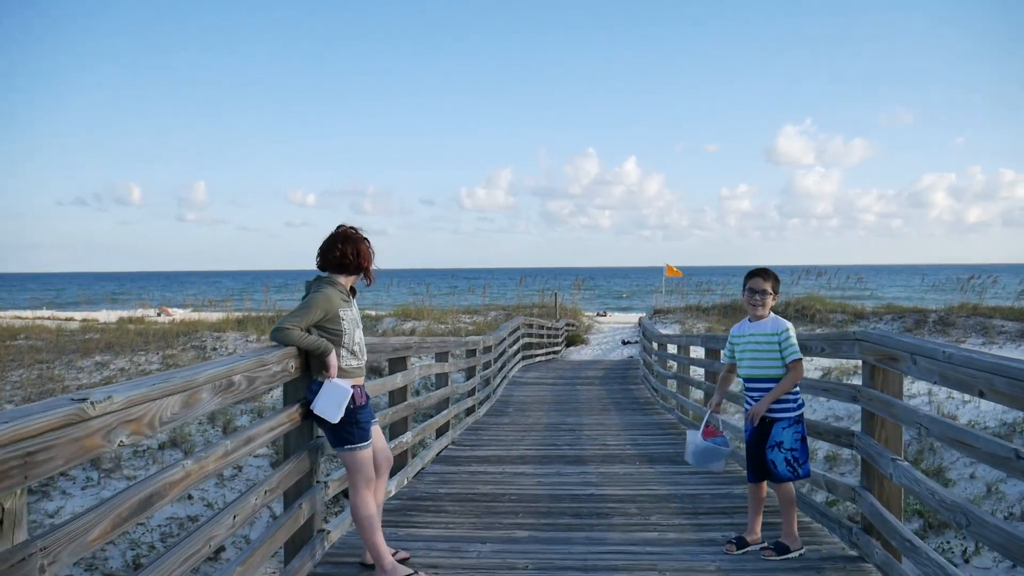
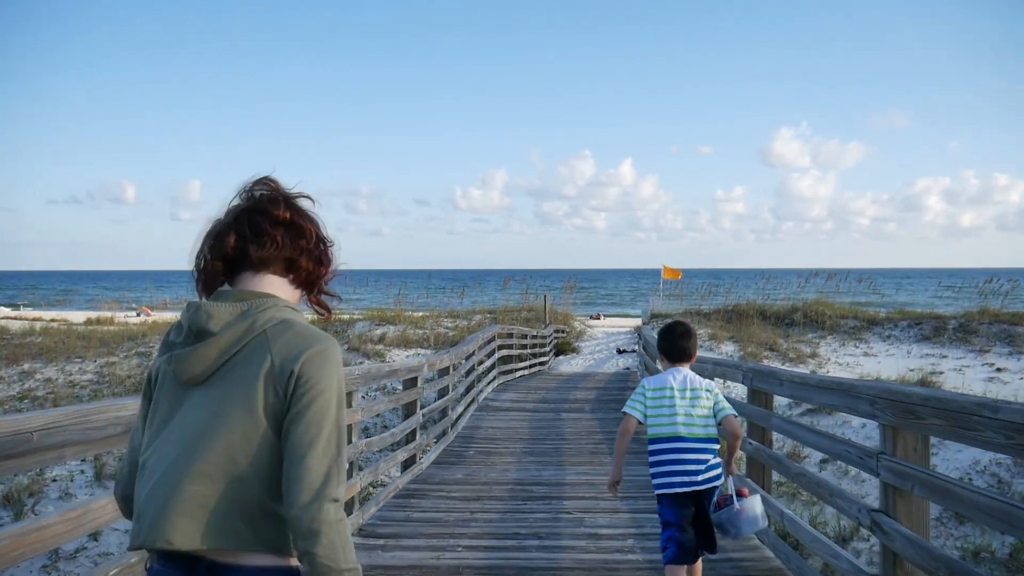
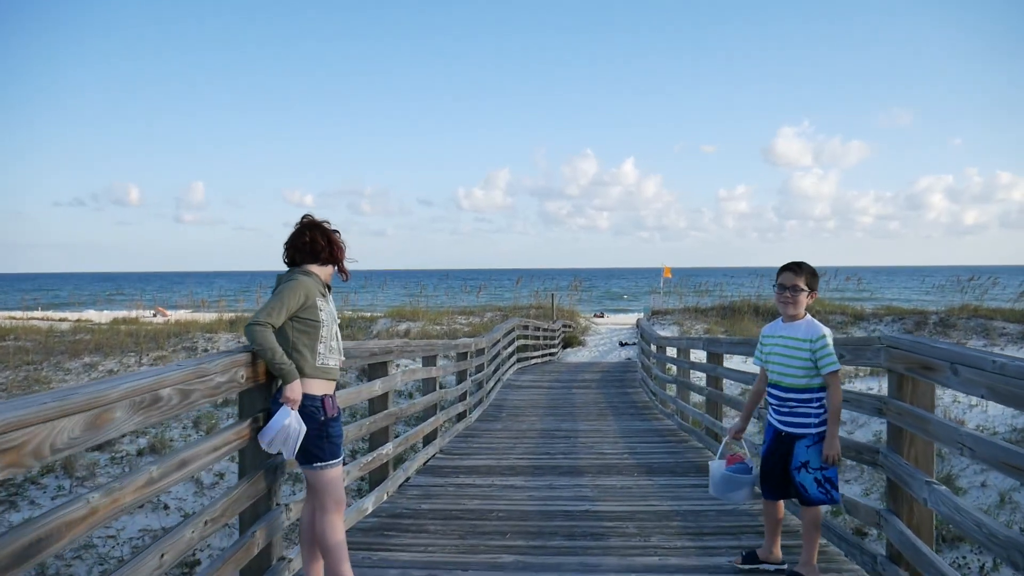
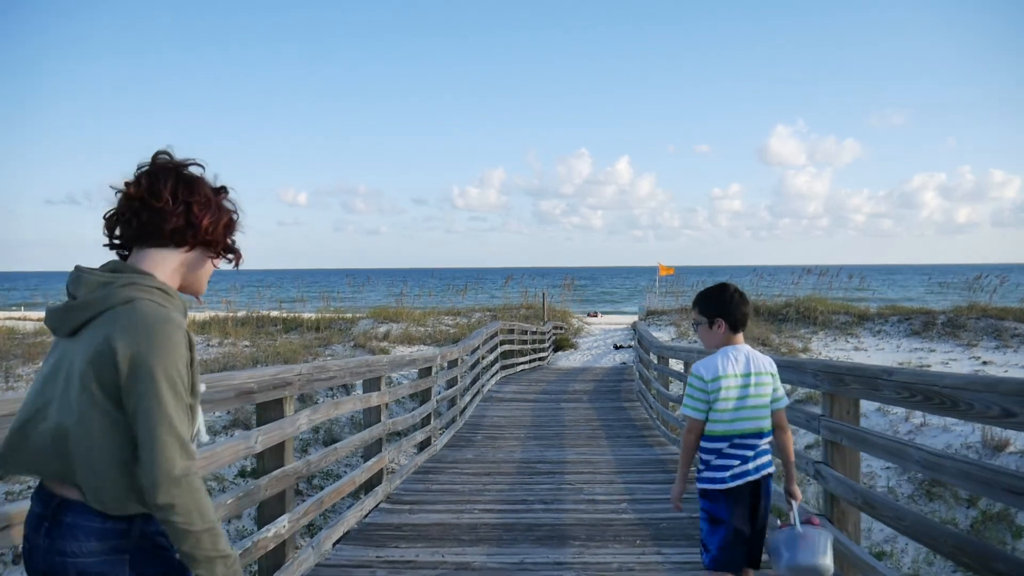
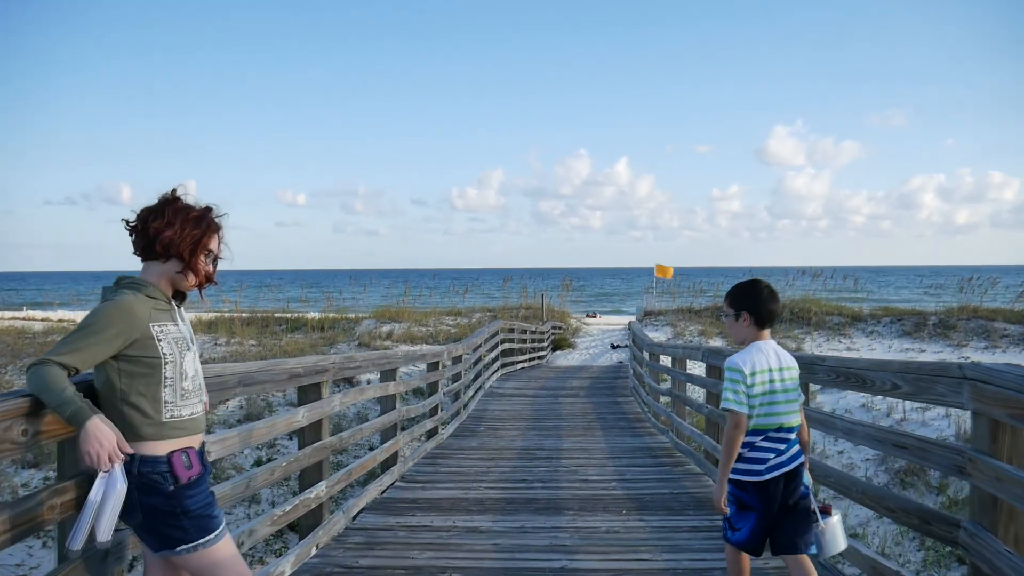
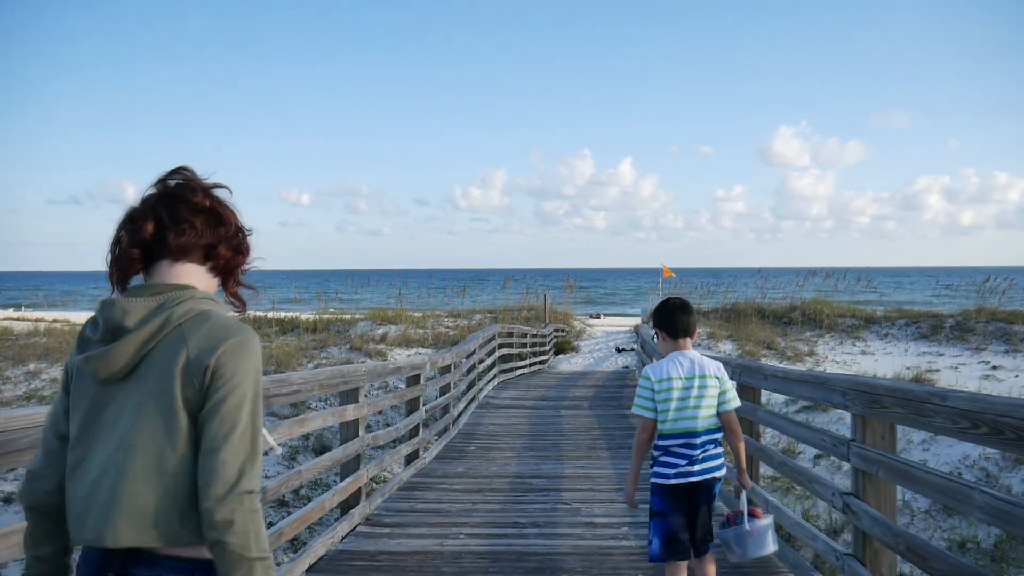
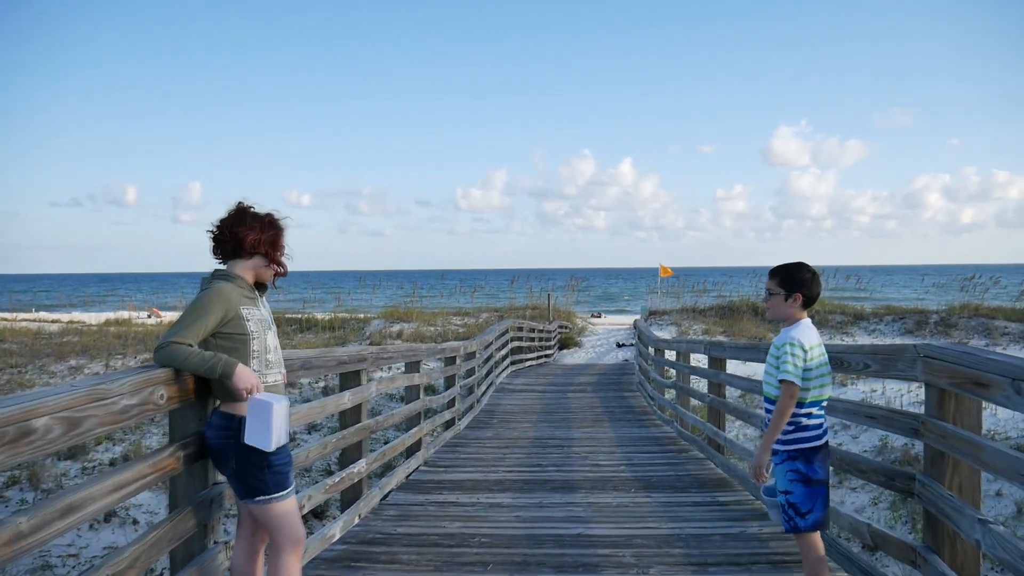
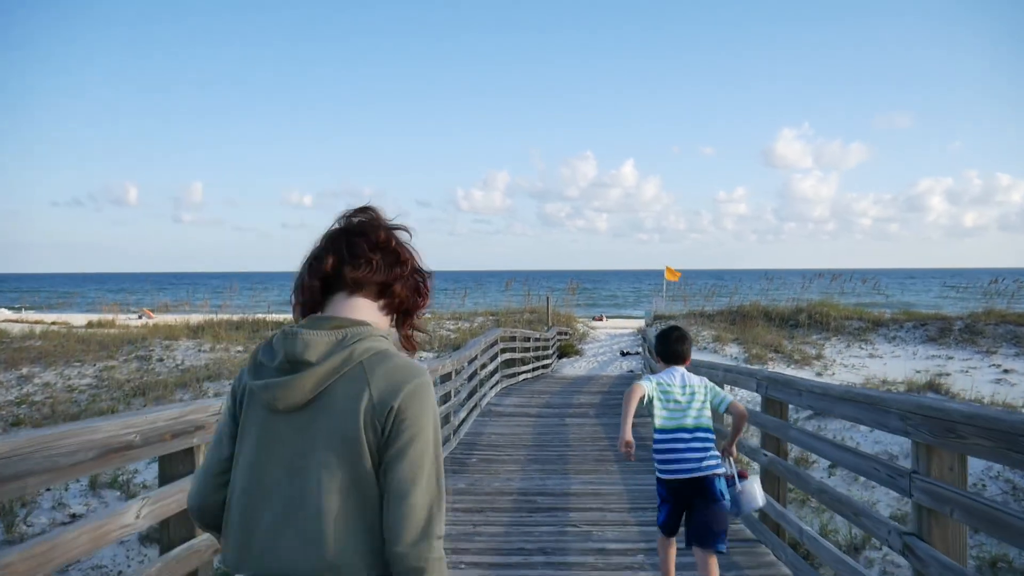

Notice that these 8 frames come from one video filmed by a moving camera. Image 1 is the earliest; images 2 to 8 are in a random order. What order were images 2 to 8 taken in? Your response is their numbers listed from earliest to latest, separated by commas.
3, 7, 5, 4, 6, 2, 8
